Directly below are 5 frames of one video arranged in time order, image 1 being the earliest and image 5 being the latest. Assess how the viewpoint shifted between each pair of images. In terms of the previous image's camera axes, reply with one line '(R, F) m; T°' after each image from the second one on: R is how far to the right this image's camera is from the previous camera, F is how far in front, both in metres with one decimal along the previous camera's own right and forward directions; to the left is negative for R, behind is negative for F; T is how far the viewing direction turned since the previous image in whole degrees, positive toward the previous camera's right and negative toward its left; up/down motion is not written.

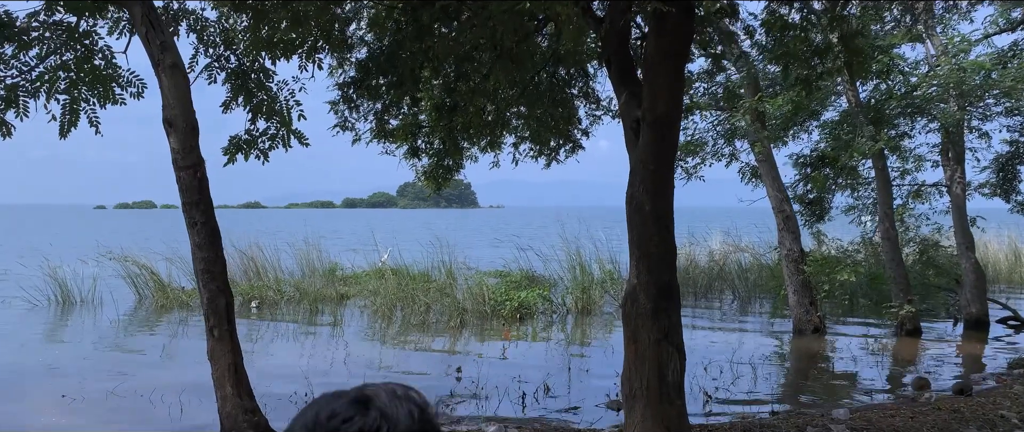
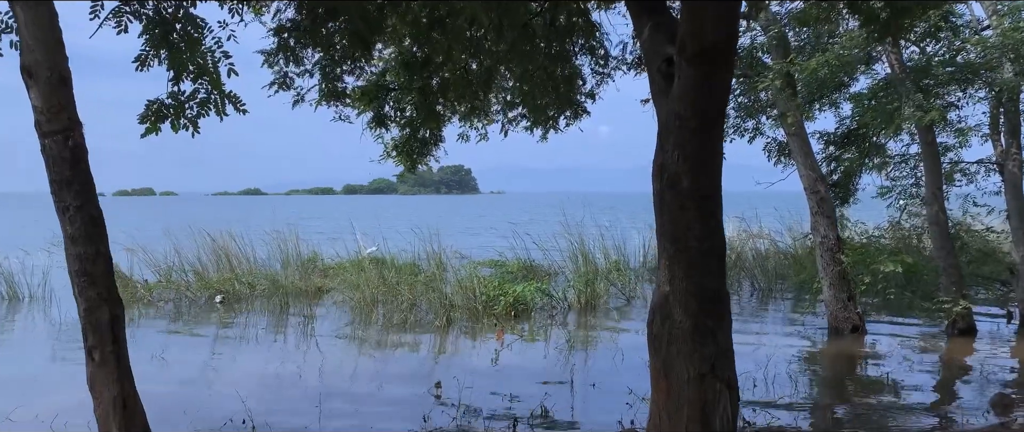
(+0.1, +1.0) m; 0°
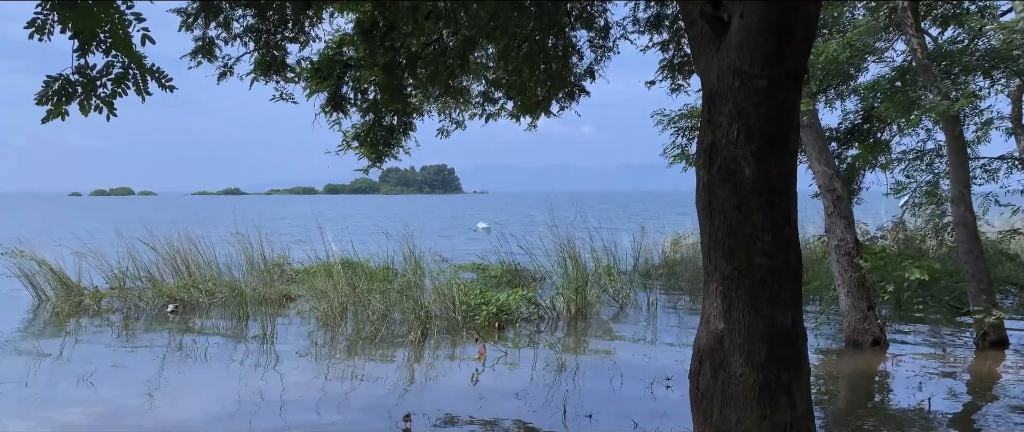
(0.0, +0.7) m; +1°
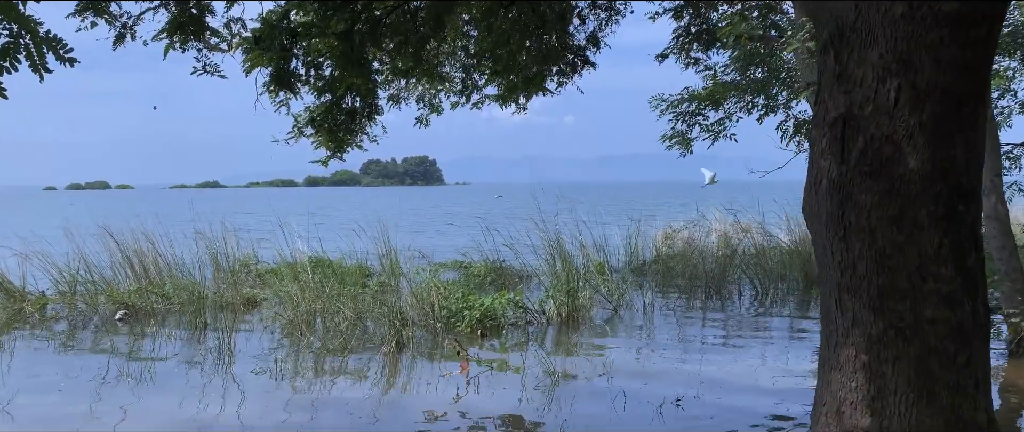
(0.0, +0.6) m; +2°
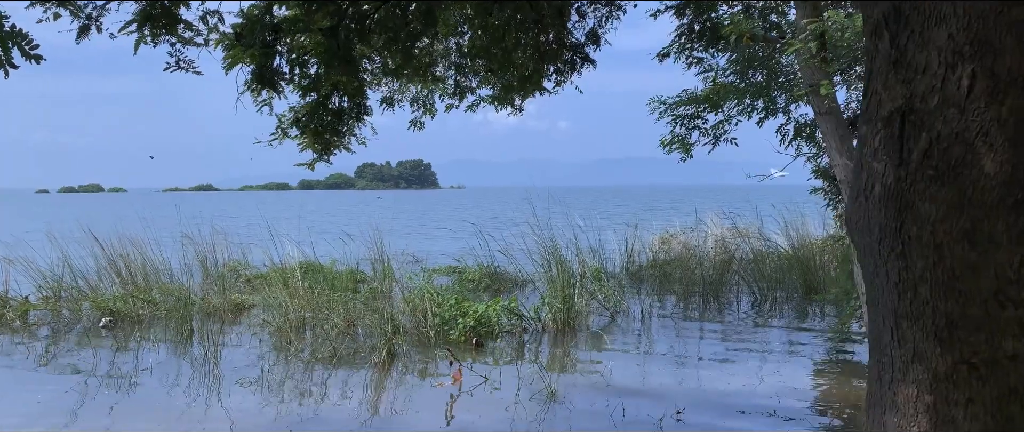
(0.0, +0.2) m; 0°
